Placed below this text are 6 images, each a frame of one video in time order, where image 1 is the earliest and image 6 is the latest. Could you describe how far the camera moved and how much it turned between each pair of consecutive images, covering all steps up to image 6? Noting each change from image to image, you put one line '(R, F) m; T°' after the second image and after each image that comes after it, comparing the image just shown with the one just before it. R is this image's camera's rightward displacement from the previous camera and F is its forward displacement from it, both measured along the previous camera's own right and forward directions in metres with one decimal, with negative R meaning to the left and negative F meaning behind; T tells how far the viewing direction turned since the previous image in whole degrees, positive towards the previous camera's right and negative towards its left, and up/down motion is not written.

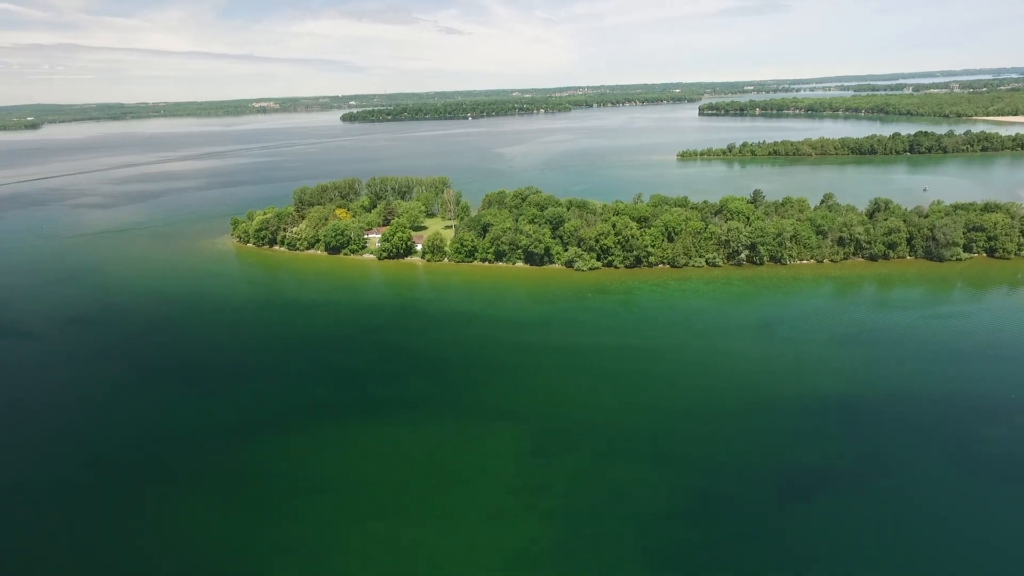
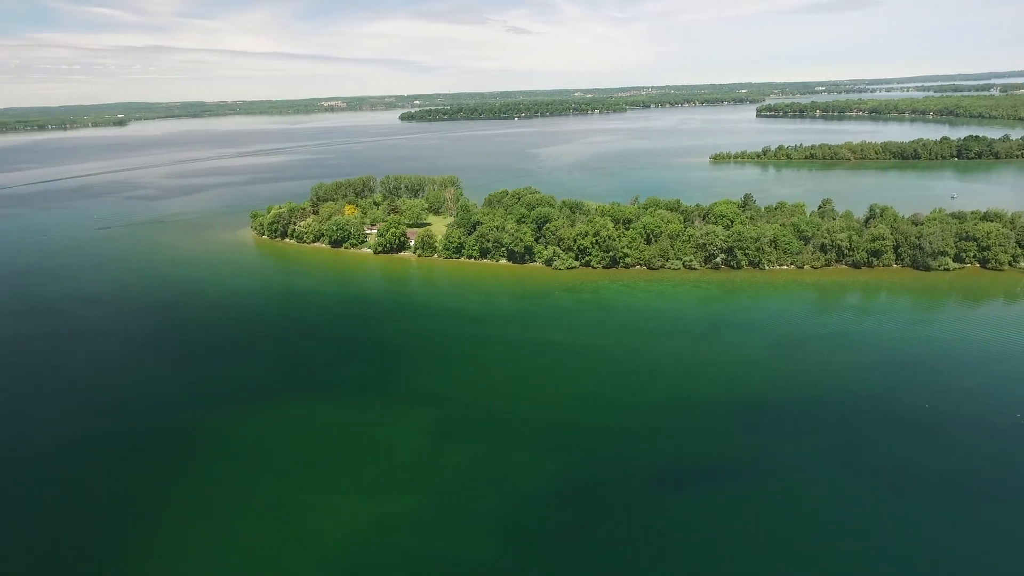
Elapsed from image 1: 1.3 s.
(+2.8, -0.6) m; -5°
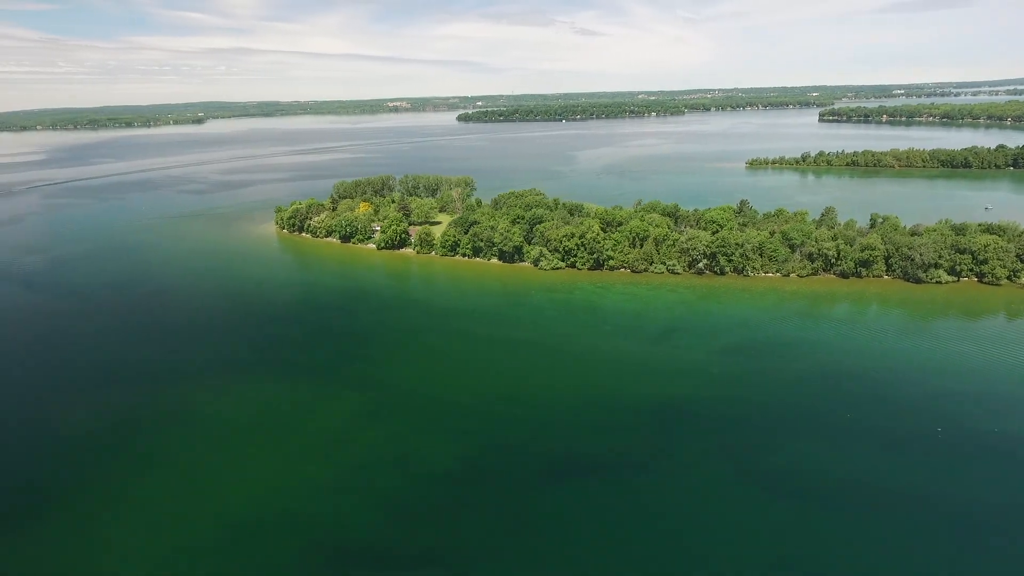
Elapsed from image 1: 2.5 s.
(+2.6, -0.5) m; -5°
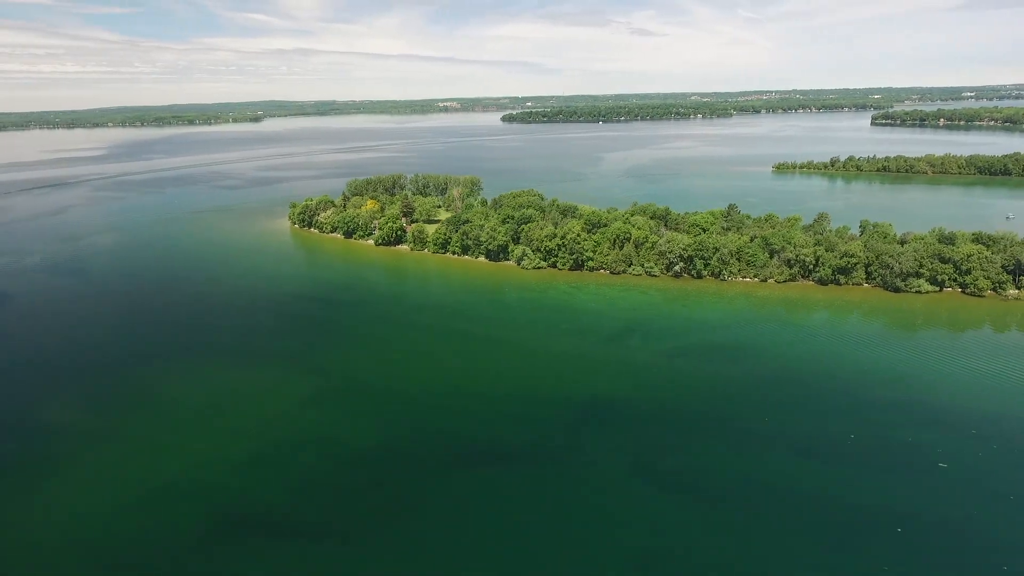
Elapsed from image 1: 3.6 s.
(+2.3, -0.4) m; -4°
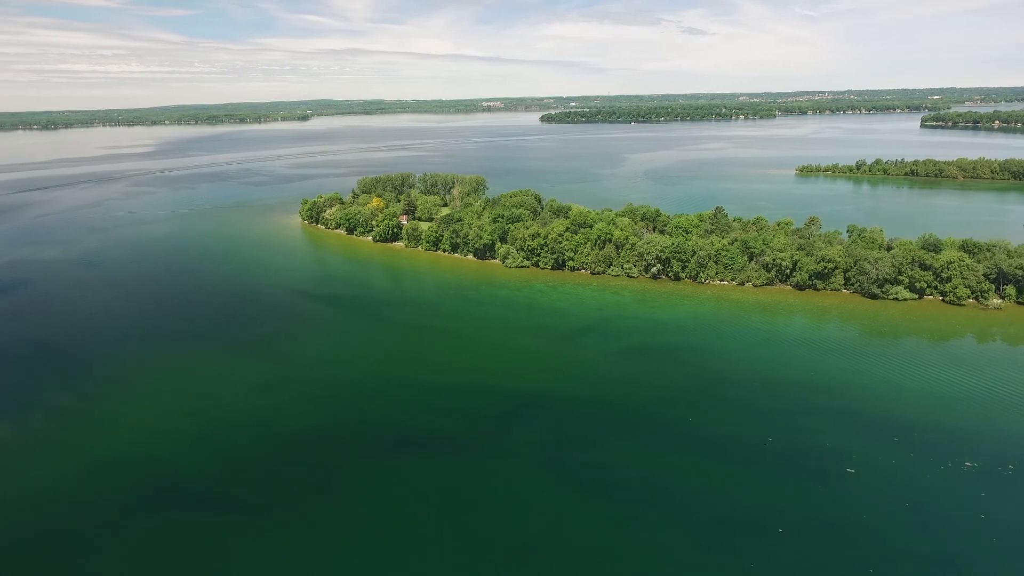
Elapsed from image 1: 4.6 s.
(+2.1, -0.3) m; -4°
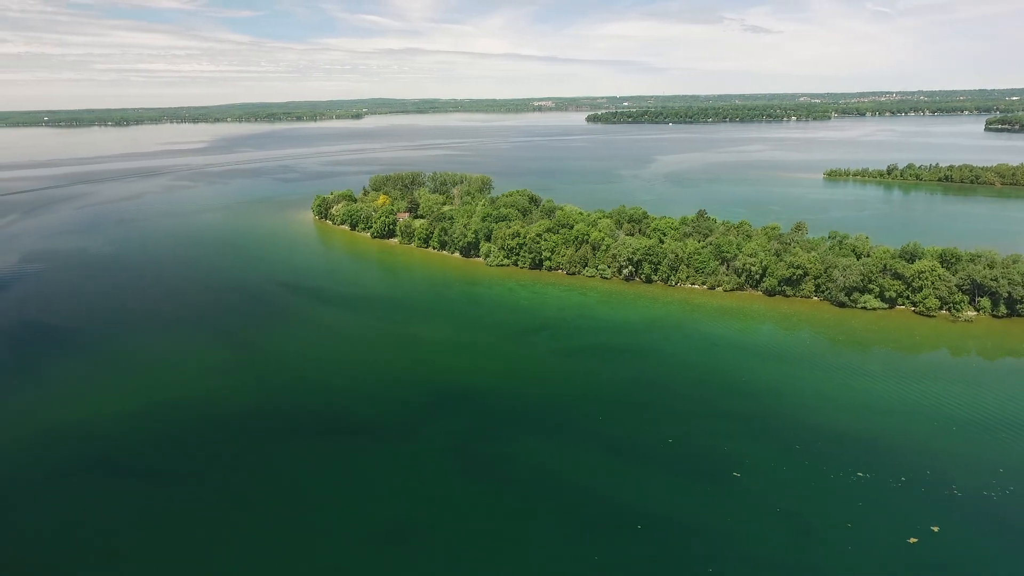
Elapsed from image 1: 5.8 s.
(+2.6, -0.3) m; -4°
